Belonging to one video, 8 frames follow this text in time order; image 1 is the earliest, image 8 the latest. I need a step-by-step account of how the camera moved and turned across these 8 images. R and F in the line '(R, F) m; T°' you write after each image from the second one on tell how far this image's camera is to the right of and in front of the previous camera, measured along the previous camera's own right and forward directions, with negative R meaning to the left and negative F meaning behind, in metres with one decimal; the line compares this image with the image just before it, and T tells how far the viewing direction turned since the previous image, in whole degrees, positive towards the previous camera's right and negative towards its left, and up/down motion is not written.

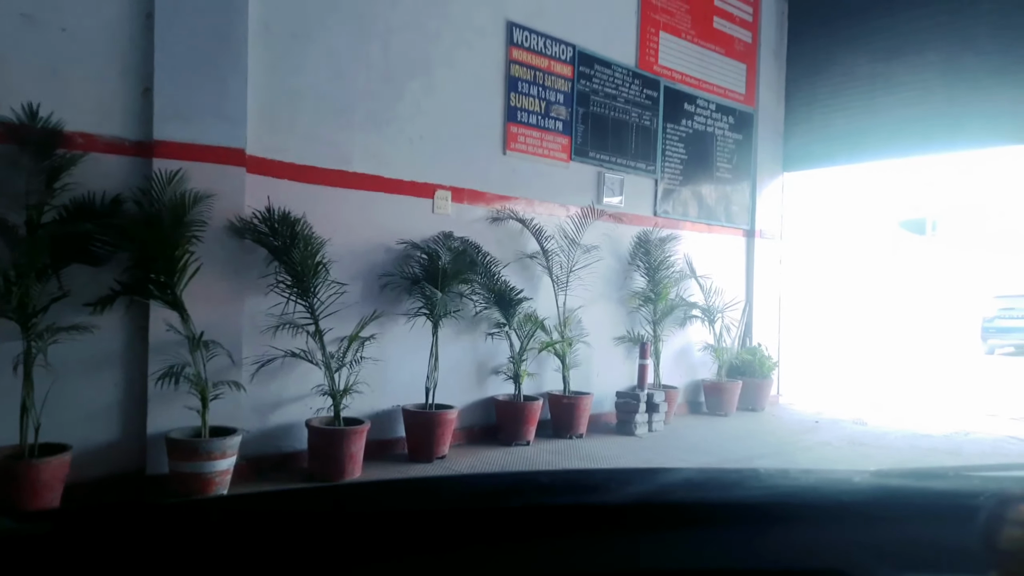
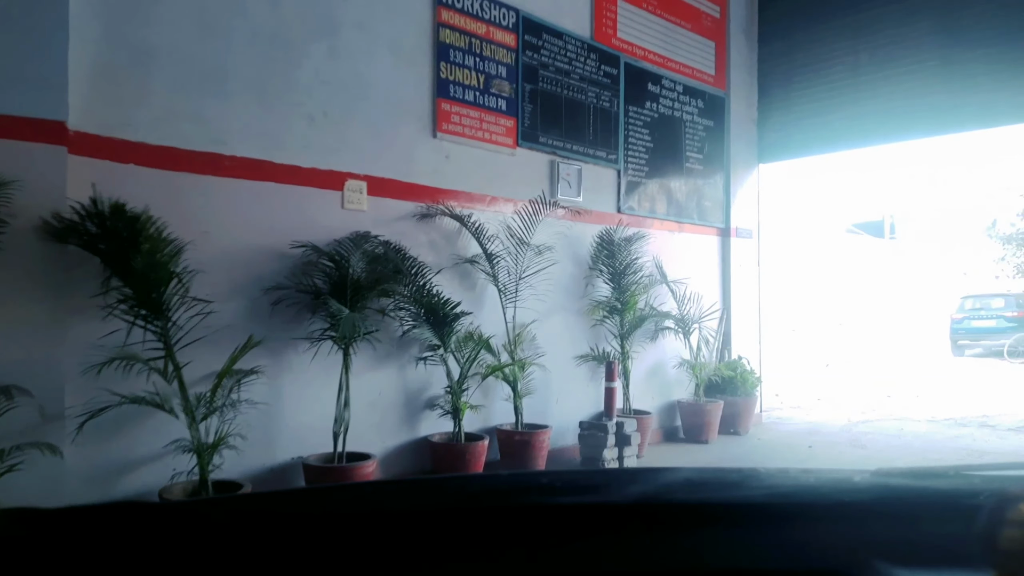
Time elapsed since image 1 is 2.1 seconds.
(+0.2, +1.0) m; +3°
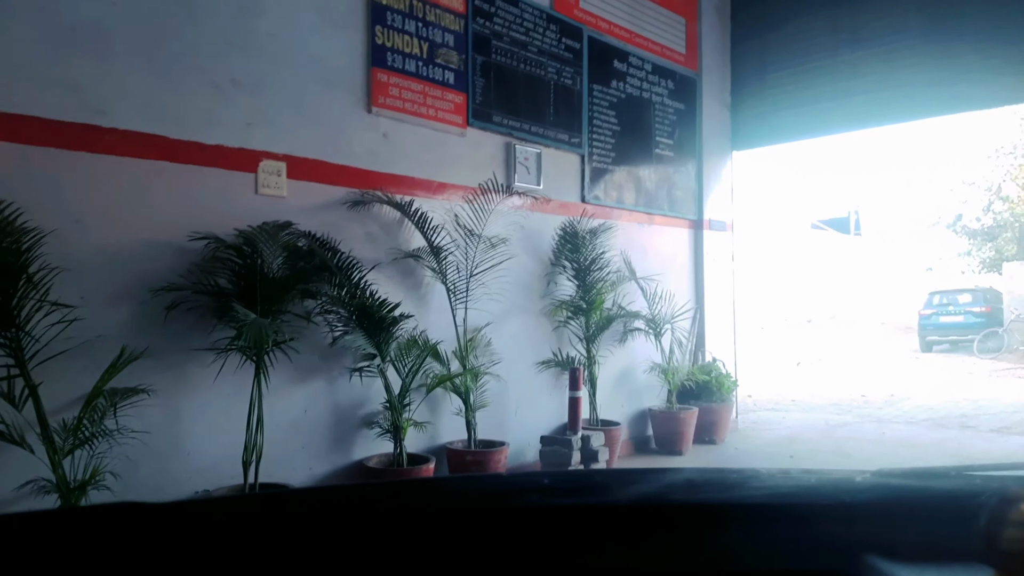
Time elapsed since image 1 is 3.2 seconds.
(+0.1, +0.6) m; +3°
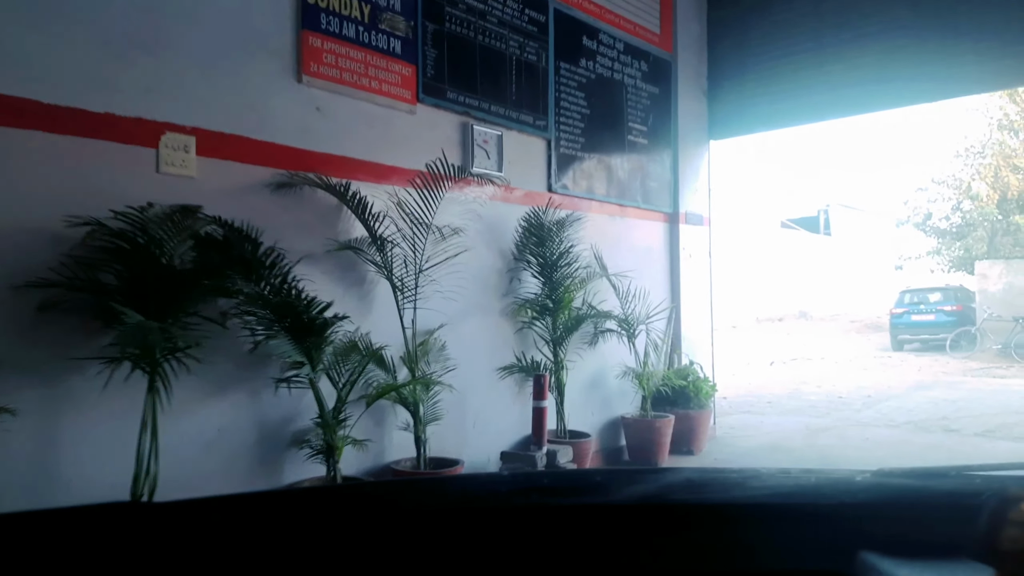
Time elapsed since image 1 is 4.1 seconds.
(+0.1, +0.5) m; +2°
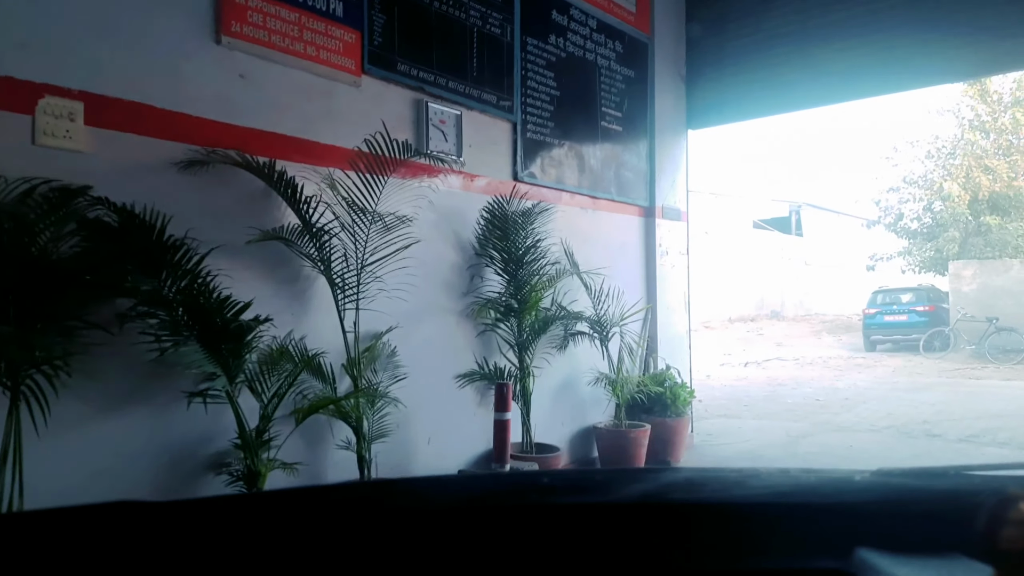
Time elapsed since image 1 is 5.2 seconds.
(+0.1, +0.5) m; +2°
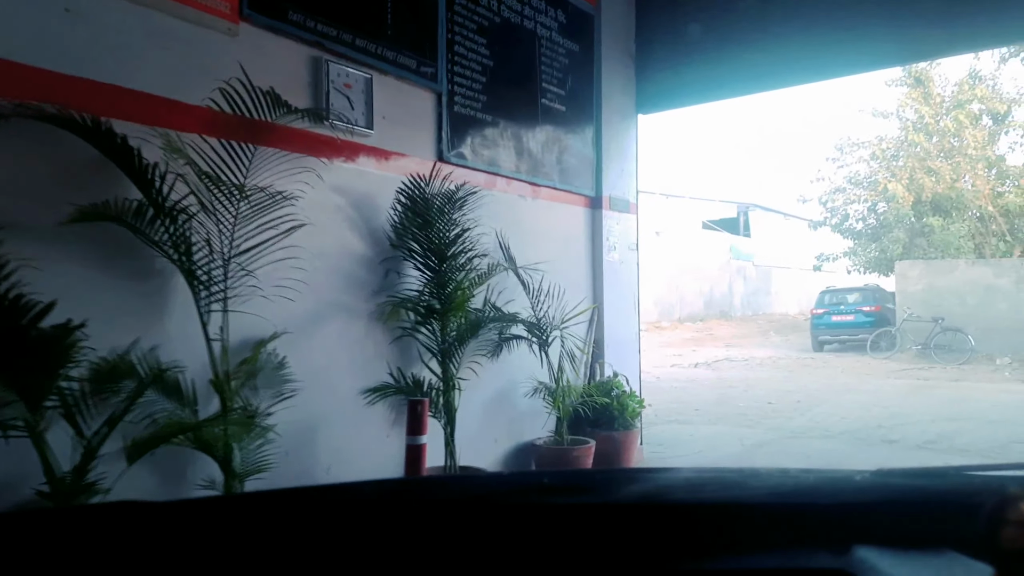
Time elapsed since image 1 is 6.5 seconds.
(+0.2, +0.6) m; +4°
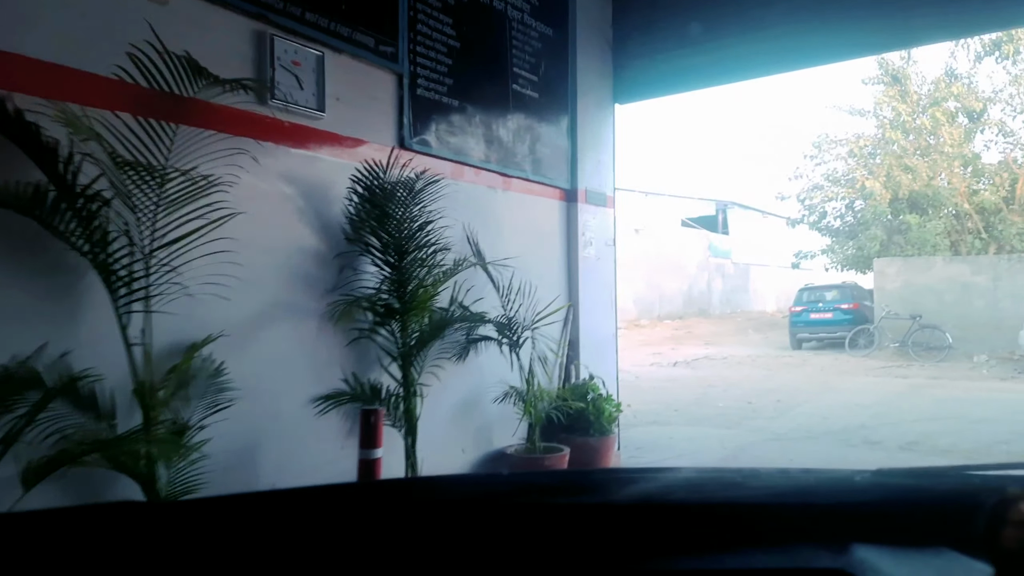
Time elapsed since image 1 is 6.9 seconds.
(+0.1, +0.3) m; +2°
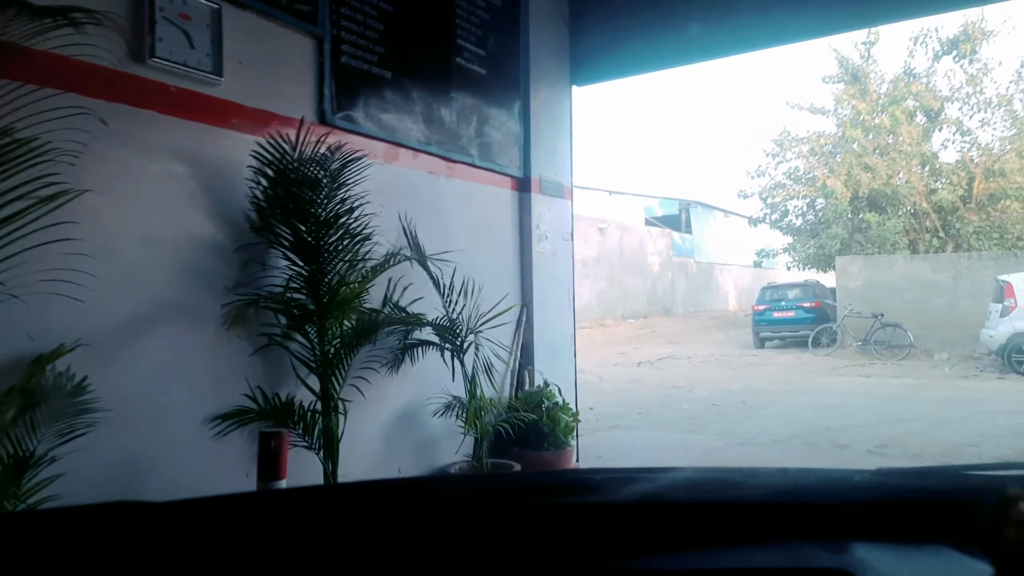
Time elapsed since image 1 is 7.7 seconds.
(+0.1, +0.4) m; +3°
